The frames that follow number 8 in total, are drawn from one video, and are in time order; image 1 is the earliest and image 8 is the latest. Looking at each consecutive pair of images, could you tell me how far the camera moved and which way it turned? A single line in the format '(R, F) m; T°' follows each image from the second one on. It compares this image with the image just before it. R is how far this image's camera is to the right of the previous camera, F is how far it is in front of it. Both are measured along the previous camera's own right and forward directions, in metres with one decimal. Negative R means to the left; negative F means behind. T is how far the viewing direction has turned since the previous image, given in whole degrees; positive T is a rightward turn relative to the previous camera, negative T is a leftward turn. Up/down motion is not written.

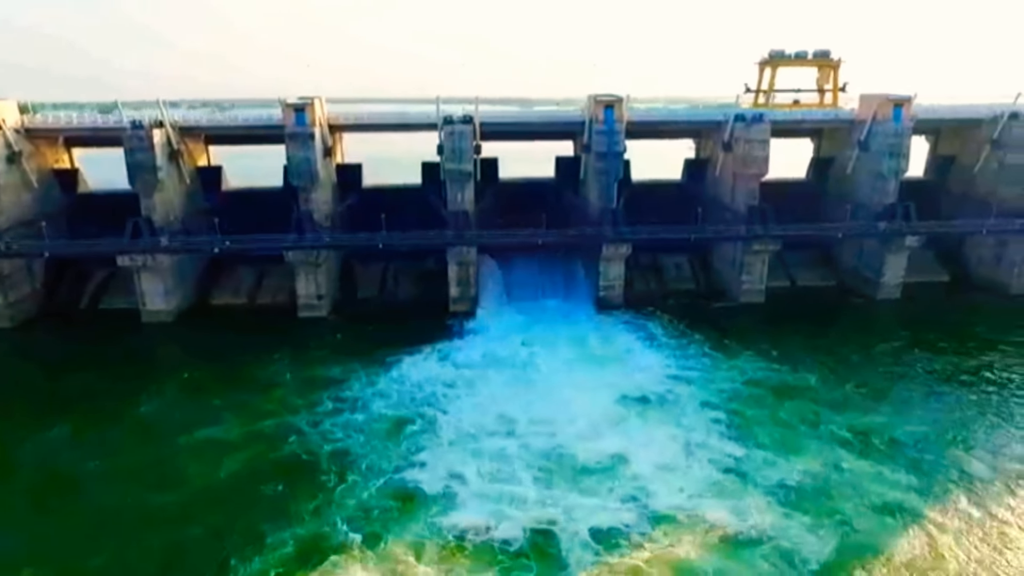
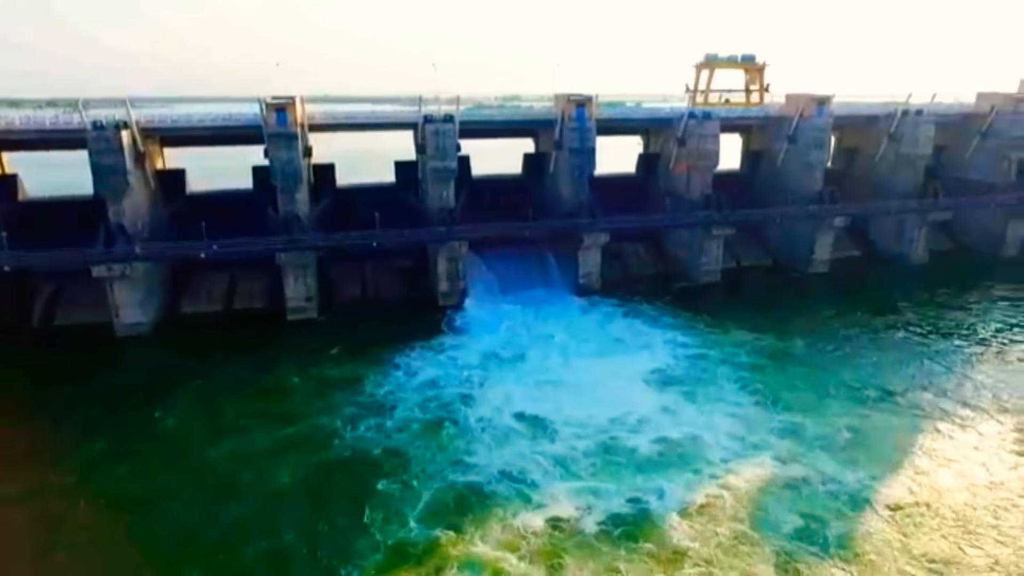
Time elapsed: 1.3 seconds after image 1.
(-3.4, -0.7) m; +10°
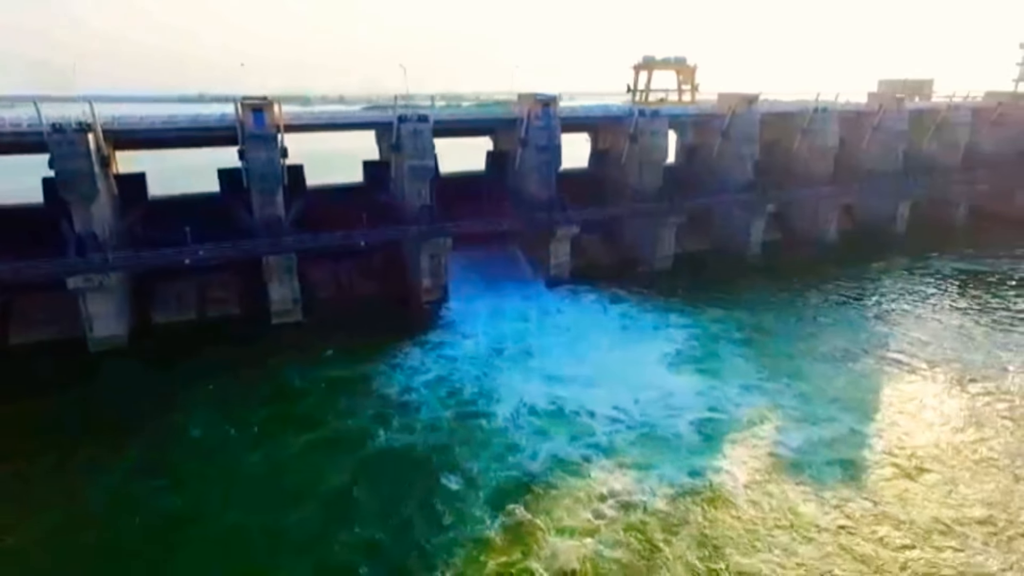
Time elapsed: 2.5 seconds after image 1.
(-3.2, -0.6) m; +10°
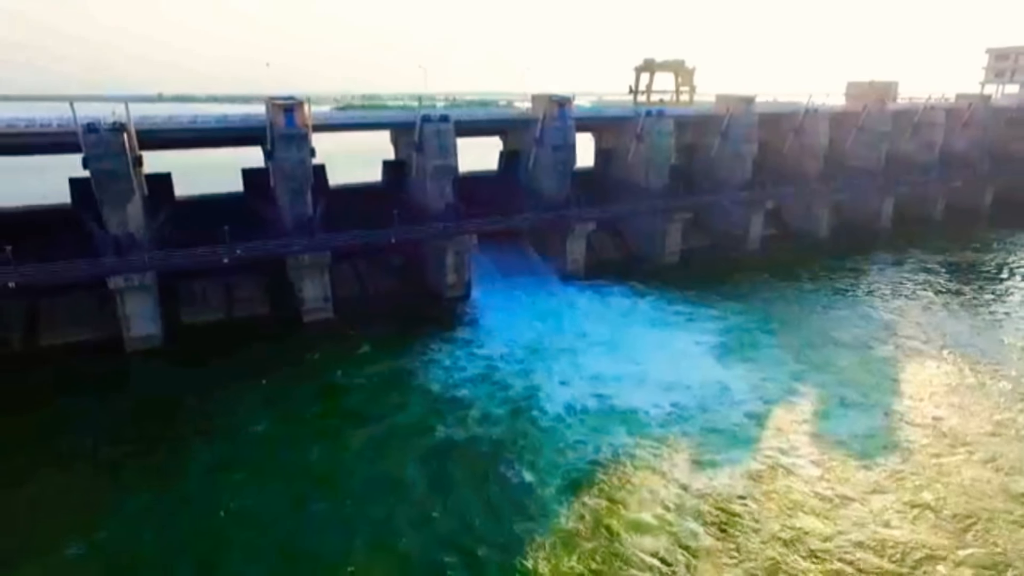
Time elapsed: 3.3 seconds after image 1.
(-2.1, -0.6) m; +3°
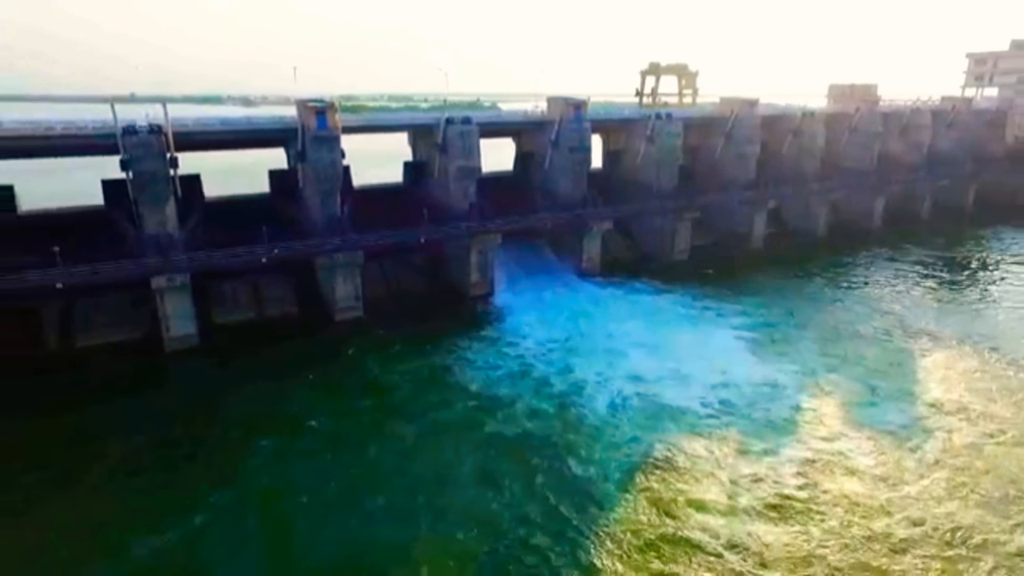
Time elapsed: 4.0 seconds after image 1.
(-1.7, -0.6) m; +2°
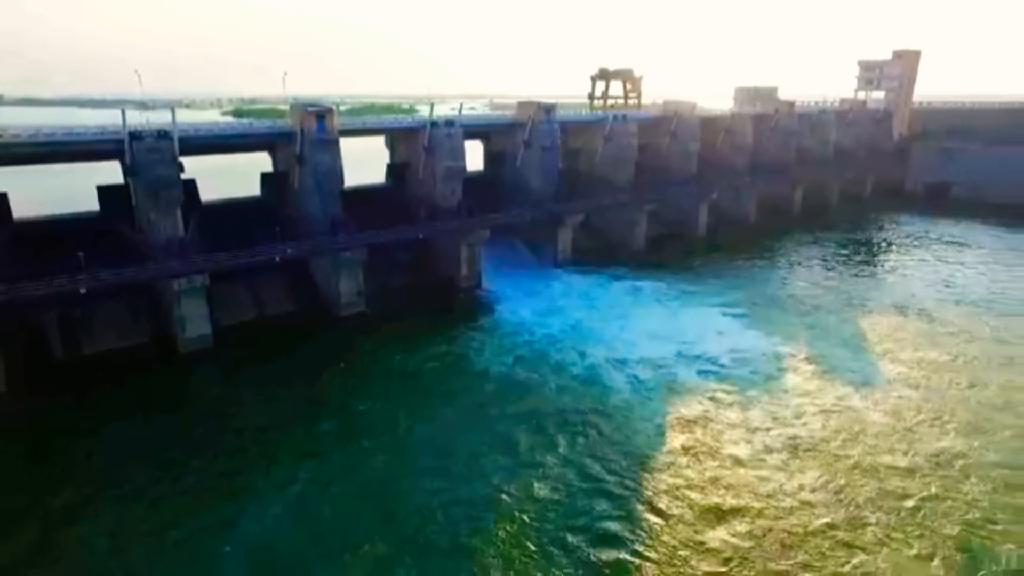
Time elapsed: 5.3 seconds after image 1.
(-3.1, -1.4) m; +8°
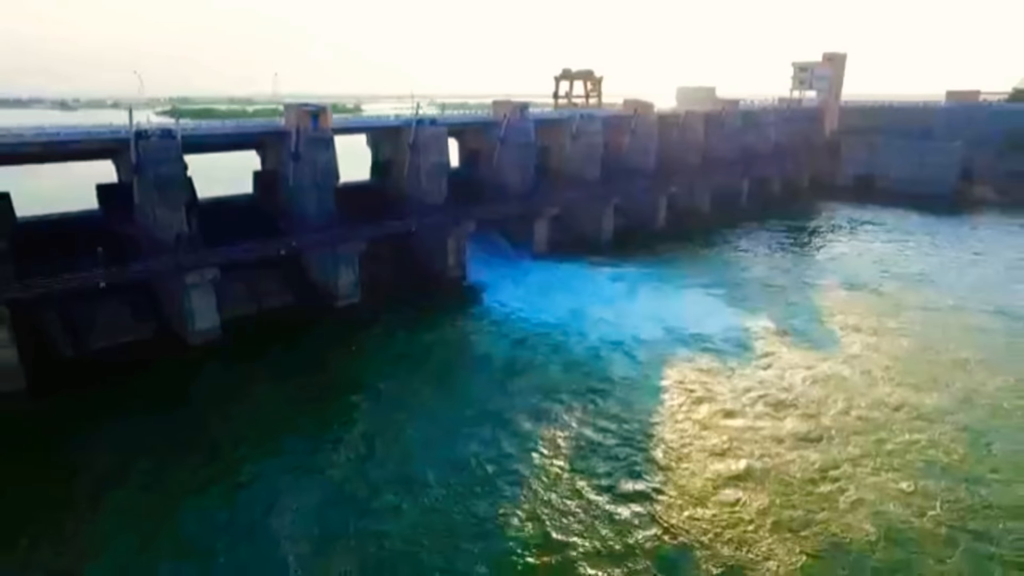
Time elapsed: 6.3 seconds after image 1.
(-1.9, -1.3) m; +5°
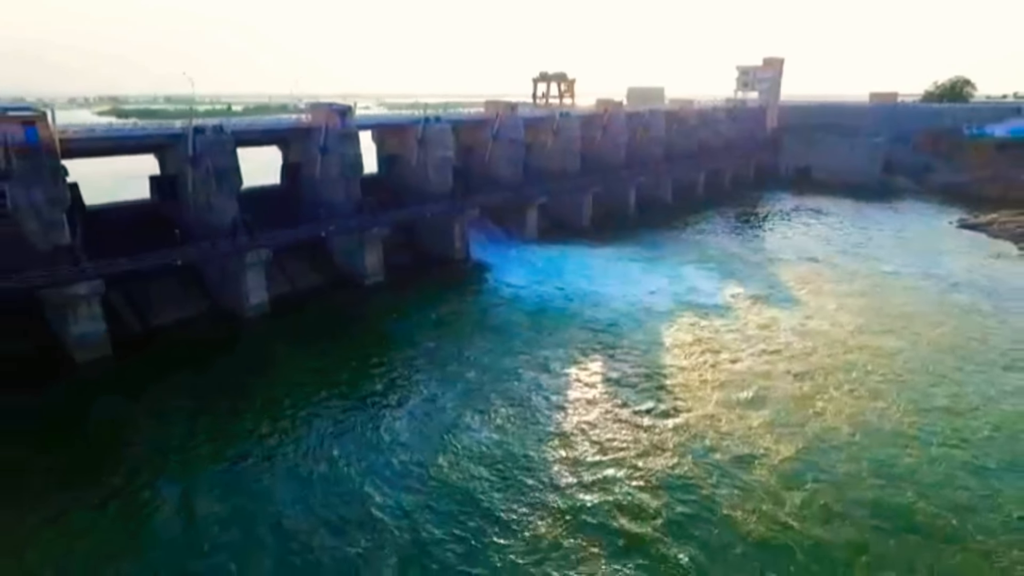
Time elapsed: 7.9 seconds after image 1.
(-2.8, -2.8) m; +5°
